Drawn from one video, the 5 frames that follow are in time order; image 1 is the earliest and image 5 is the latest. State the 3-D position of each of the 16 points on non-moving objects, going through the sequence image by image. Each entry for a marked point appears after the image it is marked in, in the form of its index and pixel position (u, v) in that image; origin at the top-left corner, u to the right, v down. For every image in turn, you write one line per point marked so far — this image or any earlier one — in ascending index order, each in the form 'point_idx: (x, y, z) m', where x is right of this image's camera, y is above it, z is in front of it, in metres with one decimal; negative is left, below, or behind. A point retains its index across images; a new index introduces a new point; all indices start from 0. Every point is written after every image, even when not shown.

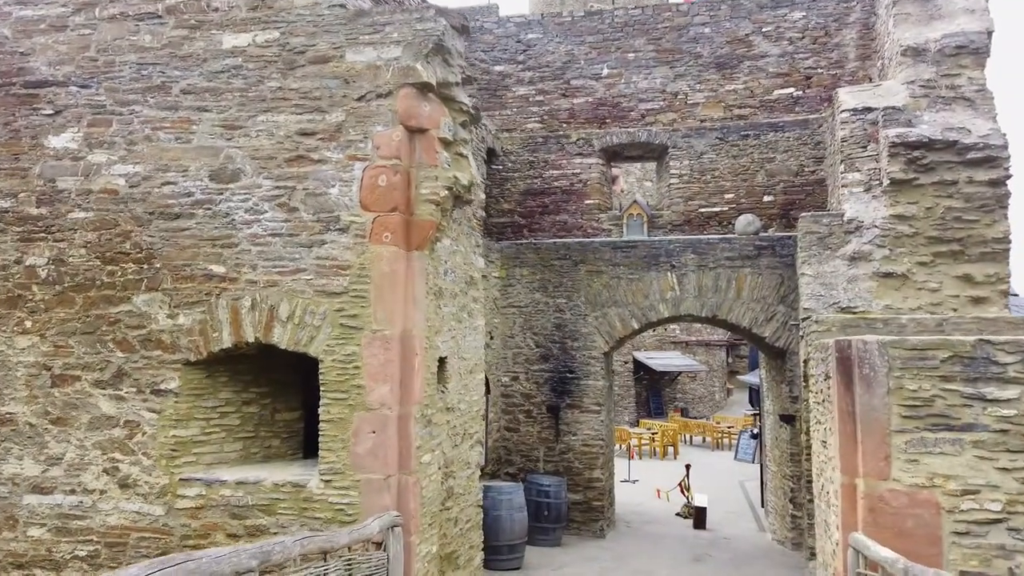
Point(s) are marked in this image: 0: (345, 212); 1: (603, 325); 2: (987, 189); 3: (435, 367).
0: (-0.8, +0.4, +3.7) m
1: (+1.0, -0.4, +8.3) m
2: (+3.8, +0.8, +5.9) m
3: (-0.4, -0.4, +4.1) m
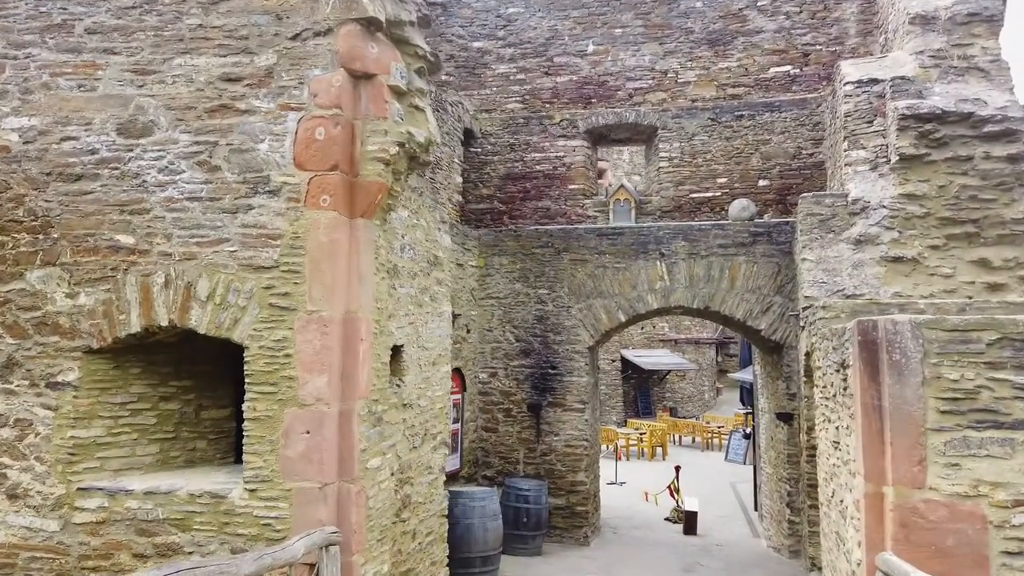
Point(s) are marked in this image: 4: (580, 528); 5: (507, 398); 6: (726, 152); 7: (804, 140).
0: (-1.0, +0.5, +3.1) m
1: (+0.8, -0.3, +7.7) m
2: (+3.6, +0.9, +5.4) m
3: (-0.6, -0.3, +3.5) m
4: (+0.7, -2.5, +7.6) m
5: (-0.1, -1.2, +7.9) m
6: (+2.4, +1.5, +8.0) m
7: (+3.2, +1.6, +7.9) m
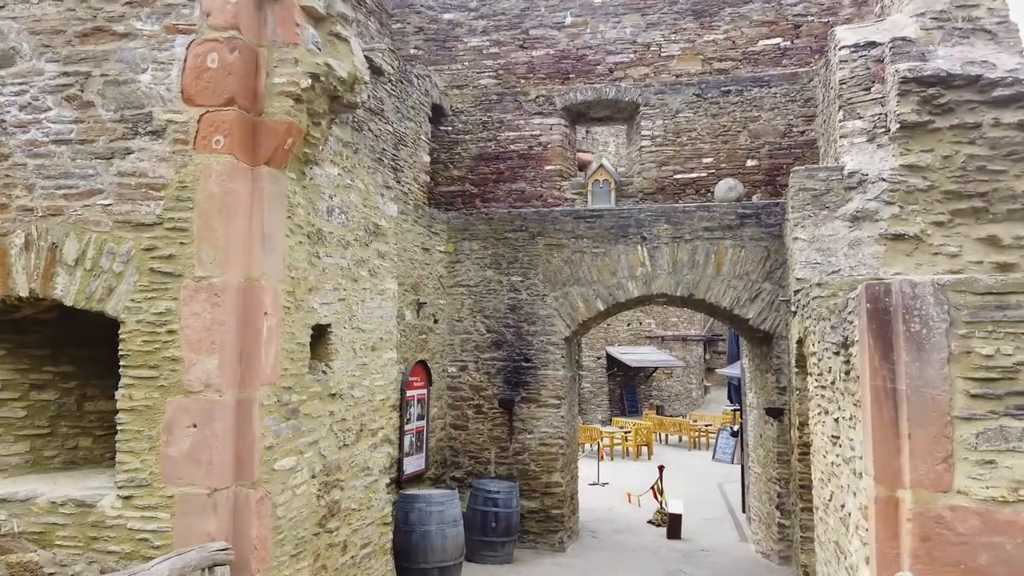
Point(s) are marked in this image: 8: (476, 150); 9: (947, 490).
0: (-1.2, +0.6, +2.6) m
1: (+0.5, -0.2, +7.2) m
2: (+3.4, +1.0, +4.9) m
3: (-0.8, -0.2, +3.0) m
4: (+0.4, -2.4, +7.0) m
5: (-0.3, -1.1, +7.3) m
6: (+2.1, +1.6, +7.5) m
7: (+2.9, +1.7, +7.4) m
8: (-0.4, +1.5, +7.9) m
9: (+1.2, -0.6, +2.1) m
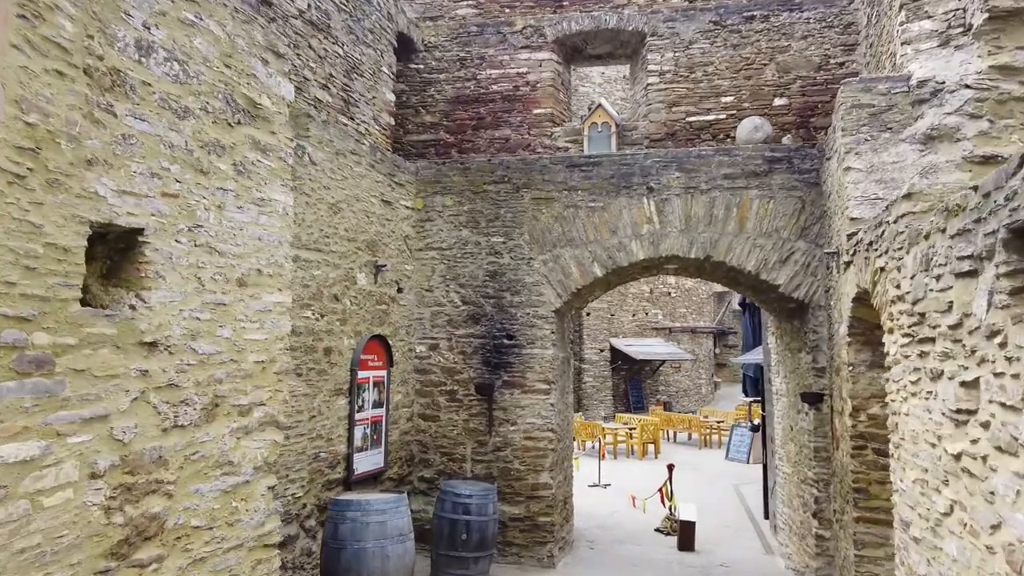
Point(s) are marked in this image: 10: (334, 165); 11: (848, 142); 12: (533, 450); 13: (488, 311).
0: (-1.4, +0.9, +1.4) m
1: (+0.3, +0.1, +6.0) m
2: (+3.2, +1.3, +3.6) m
3: (-1.0, +0.1, +1.8) m
4: (+0.3, -2.0, +5.8) m
5: (-0.5, -0.7, +6.1) m
6: (+1.9, +1.9, +6.3) m
7: (+2.7, +2.0, +6.1) m
8: (-0.6, +1.8, +6.7) m
9: (+1.0, -0.3, +0.8) m
10: (-1.2, +0.9, +5.1) m
11: (+2.0, +0.8, +4.3) m
12: (+0.2, -1.3, +5.9) m
13: (-0.2, -0.2, +6.1) m
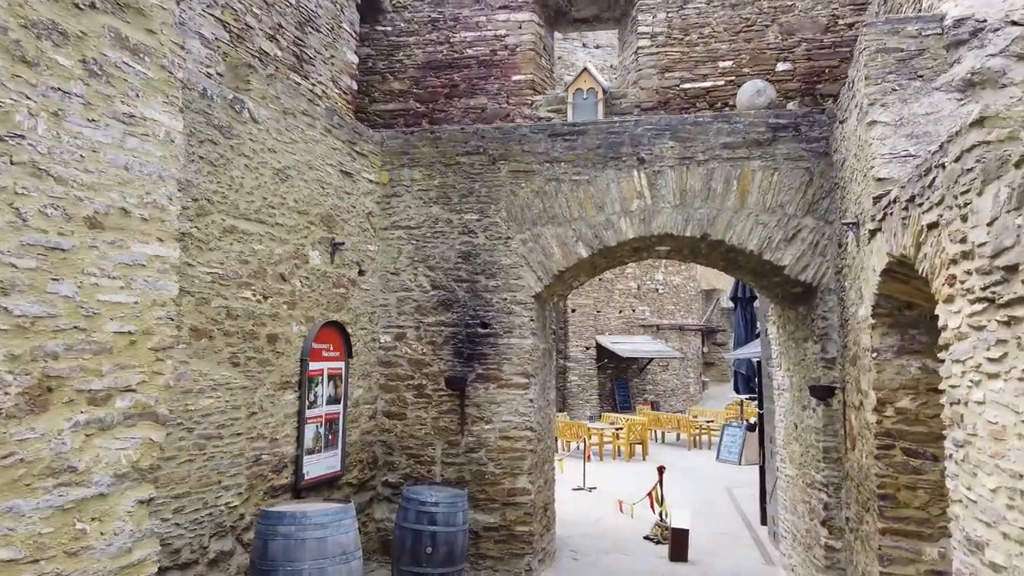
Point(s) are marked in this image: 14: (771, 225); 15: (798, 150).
0: (-1.5, +1.1, +0.7) m
1: (+0.2, +0.3, +5.4) m
2: (+3.1, +1.5, +3.1) m
3: (-1.1, +0.3, +1.1) m
4: (+0.1, -1.9, +5.2) m
5: (-0.7, -0.6, +5.5) m
6: (+1.7, +2.1, +5.7) m
7: (+2.5, +2.2, +5.6) m
8: (-0.7, +1.9, +6.1) m
9: (+0.9, -0.1, +0.2) m
10: (-1.4, +1.0, +4.4) m
11: (+1.8, +1.0, +3.7) m
12: (0.0, -1.2, +5.3) m
13: (-0.4, -0.1, +5.5) m
14: (+1.8, +0.4, +5.0) m
15: (+2.0, +1.0, +5.0) m
